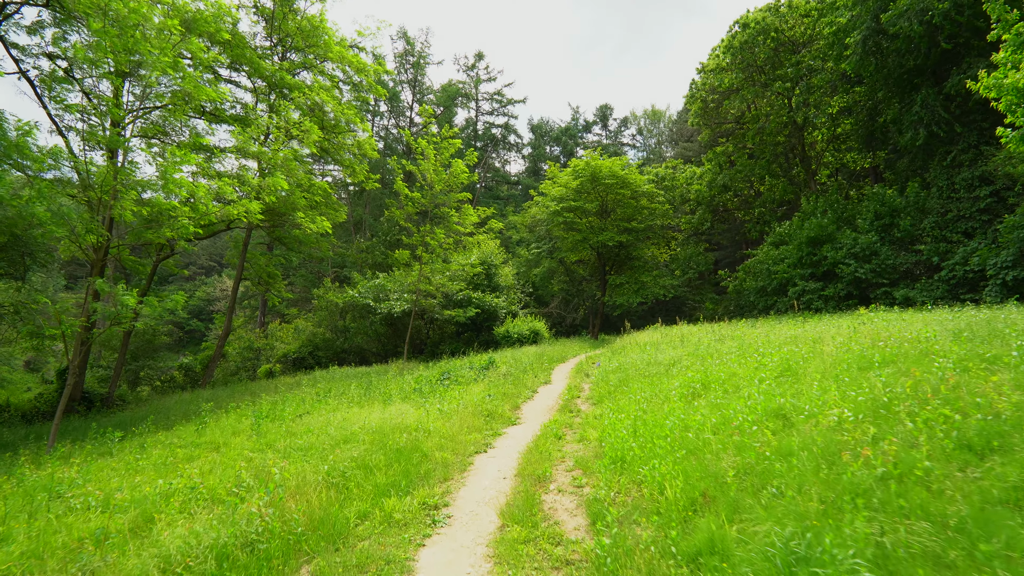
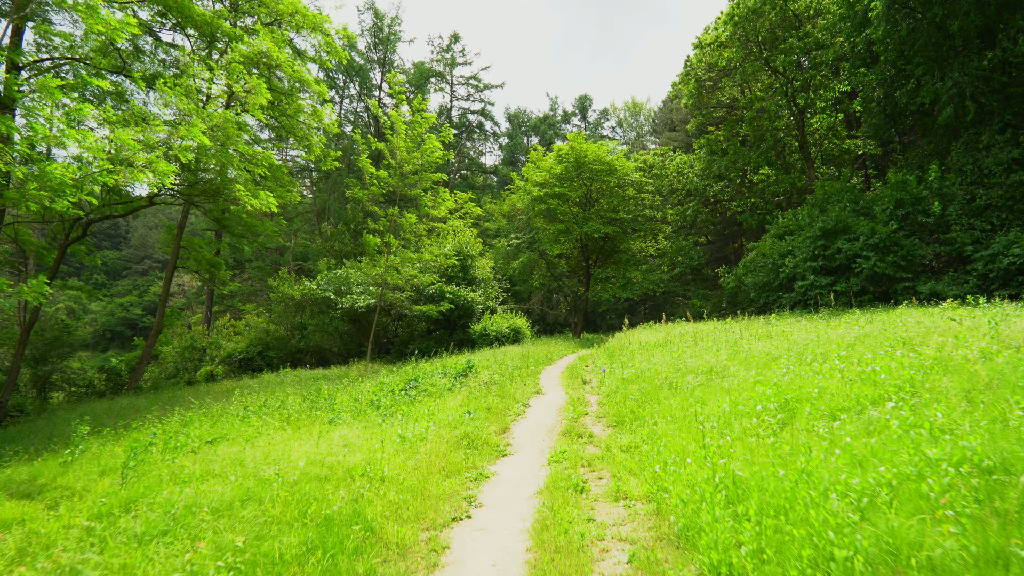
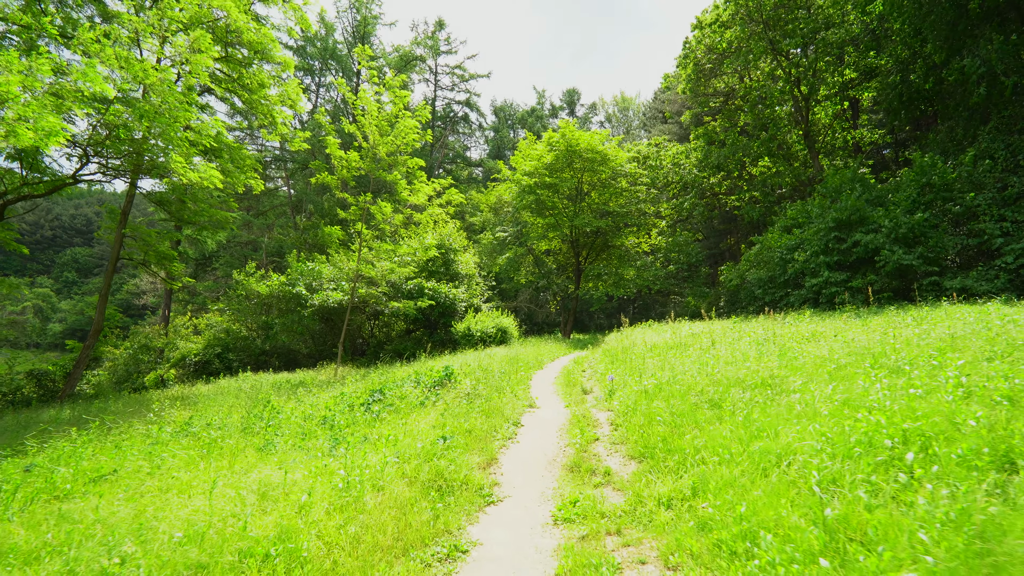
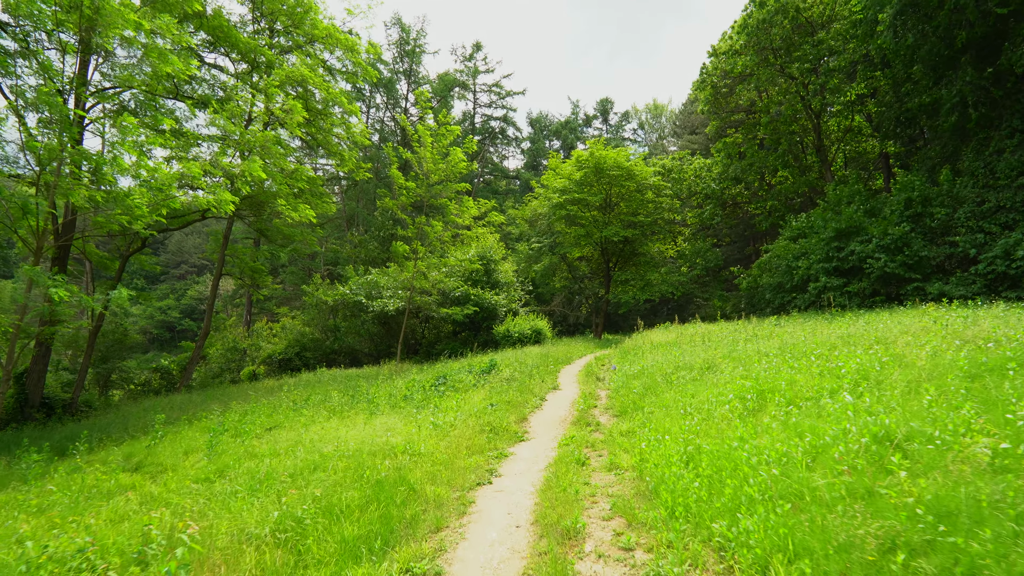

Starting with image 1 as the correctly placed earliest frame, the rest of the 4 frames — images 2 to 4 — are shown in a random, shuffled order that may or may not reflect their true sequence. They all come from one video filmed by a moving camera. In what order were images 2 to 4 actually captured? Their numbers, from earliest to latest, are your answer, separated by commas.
4, 2, 3
